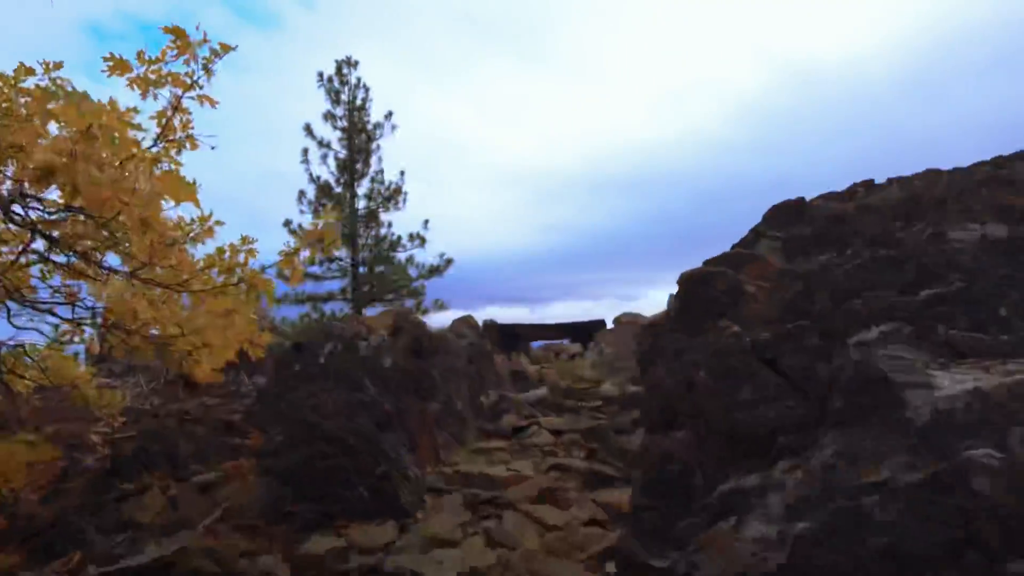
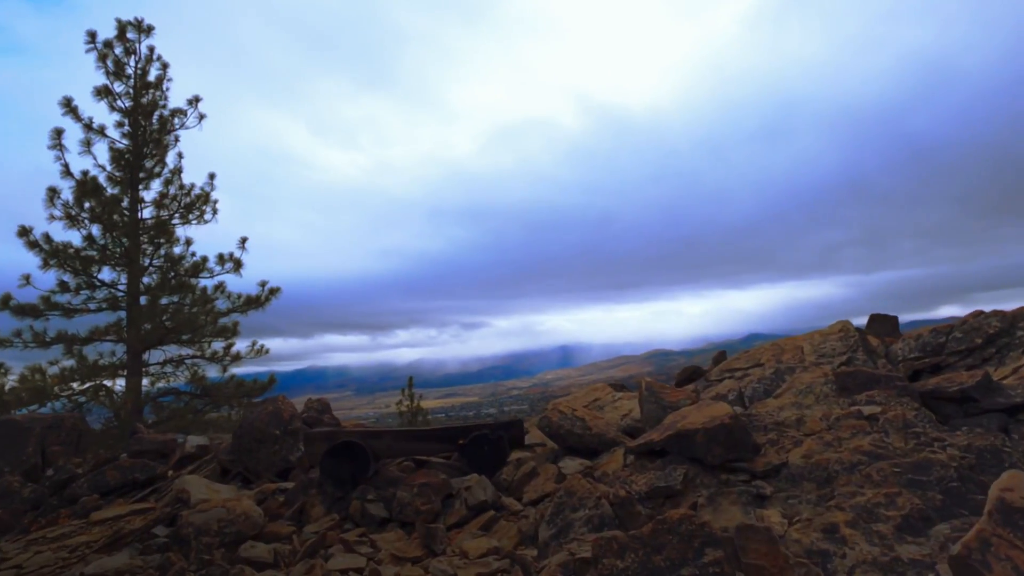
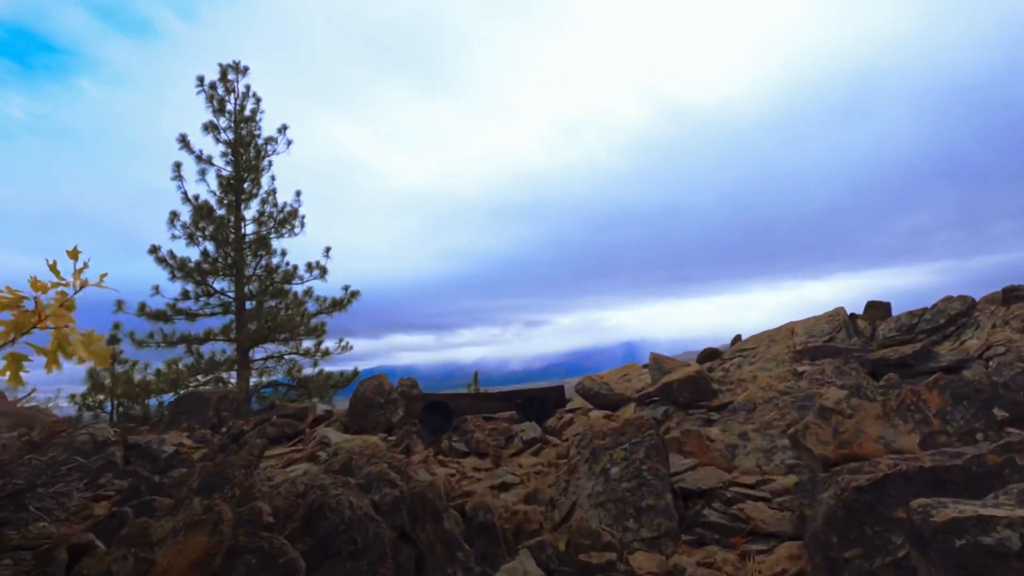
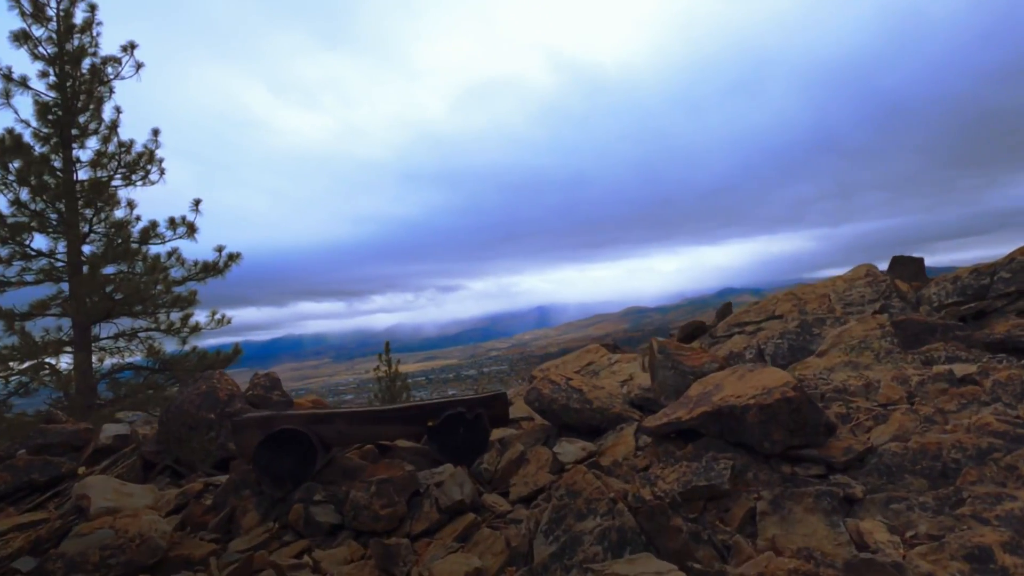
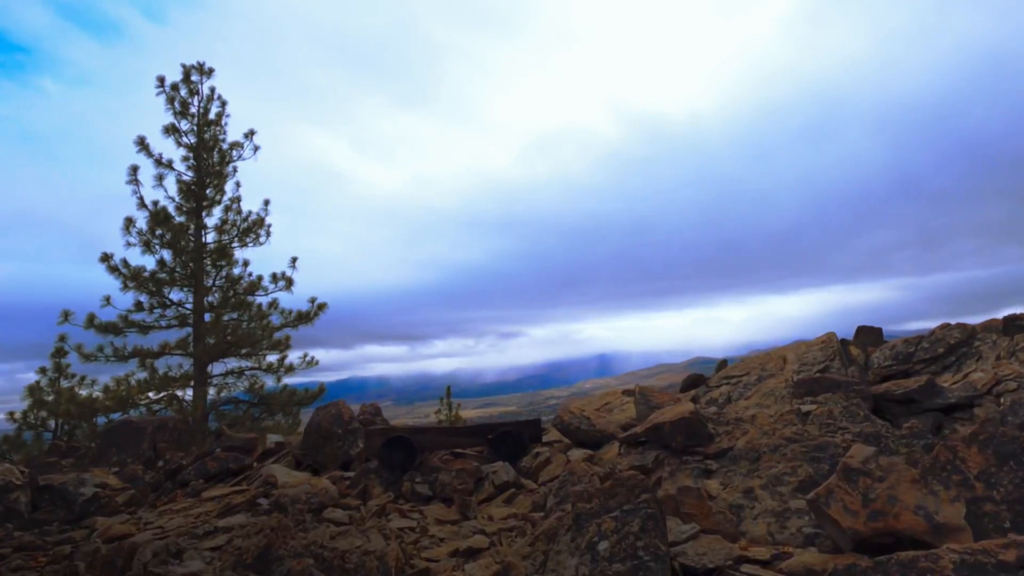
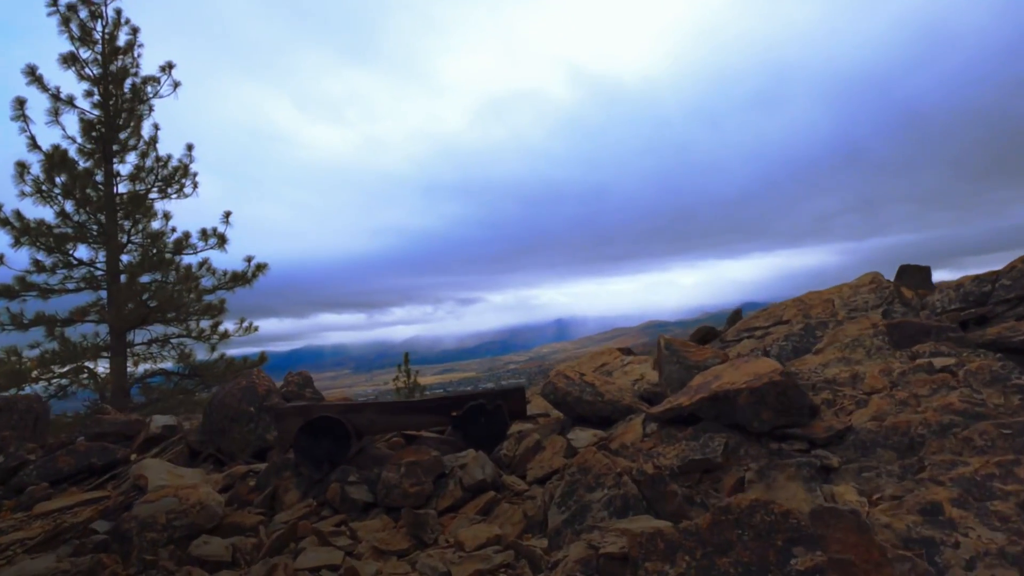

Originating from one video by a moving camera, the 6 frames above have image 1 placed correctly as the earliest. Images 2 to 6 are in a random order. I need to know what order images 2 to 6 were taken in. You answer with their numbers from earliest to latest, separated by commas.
3, 5, 2, 6, 4
